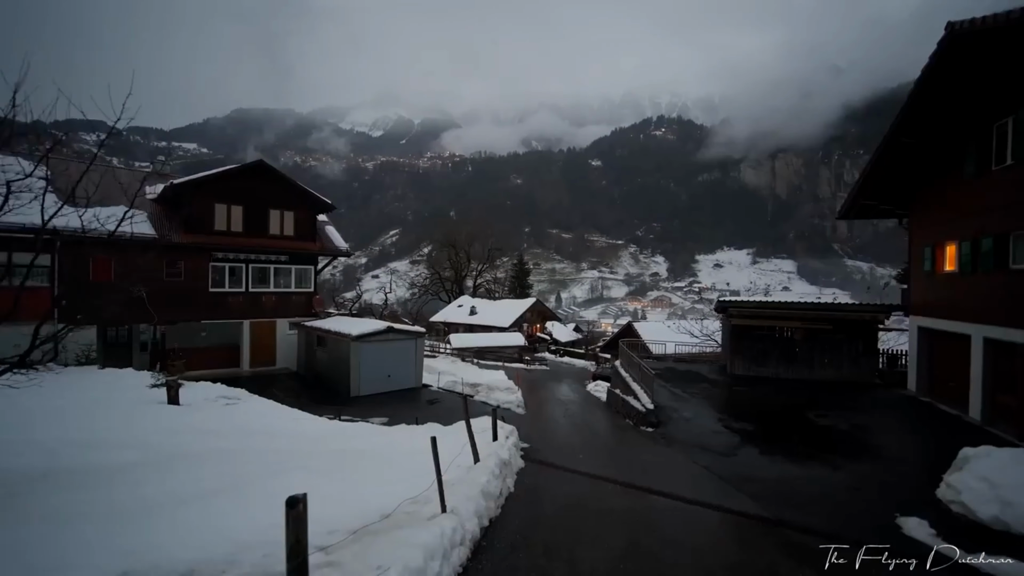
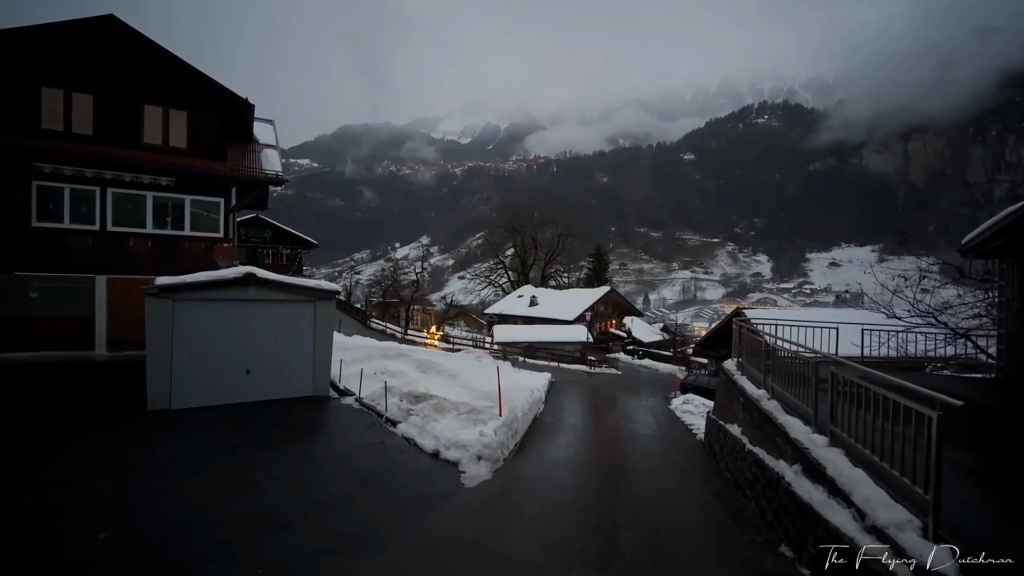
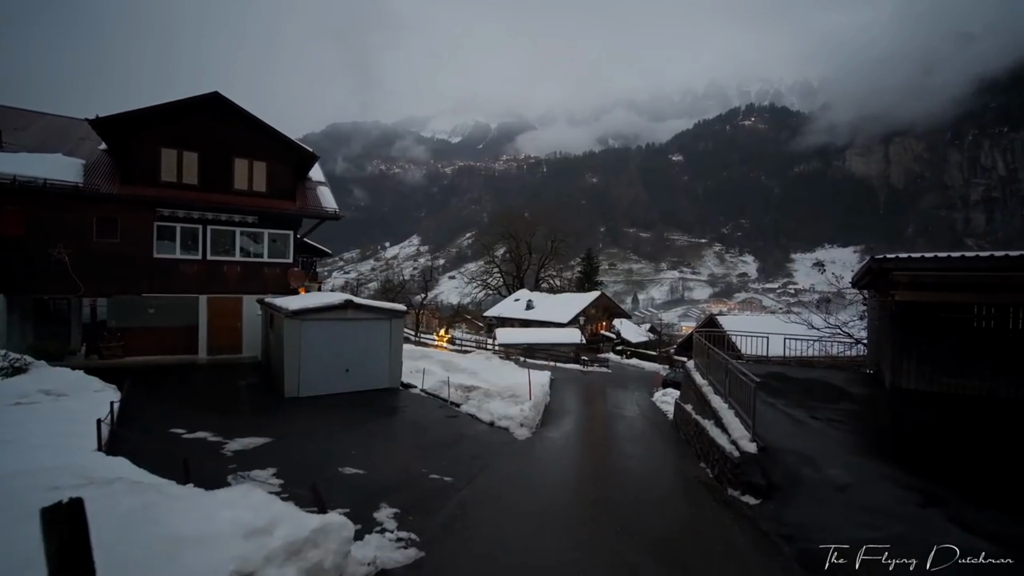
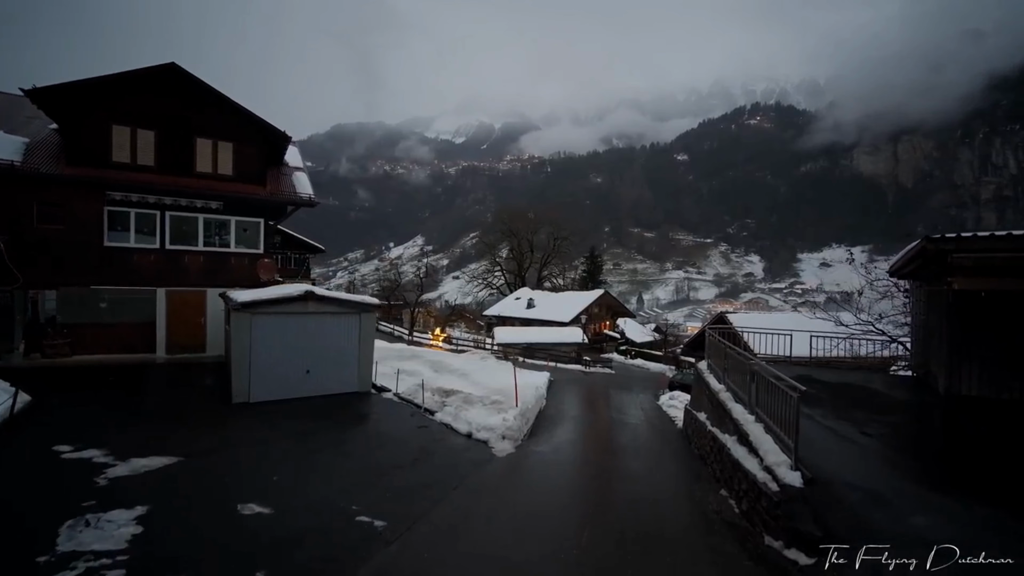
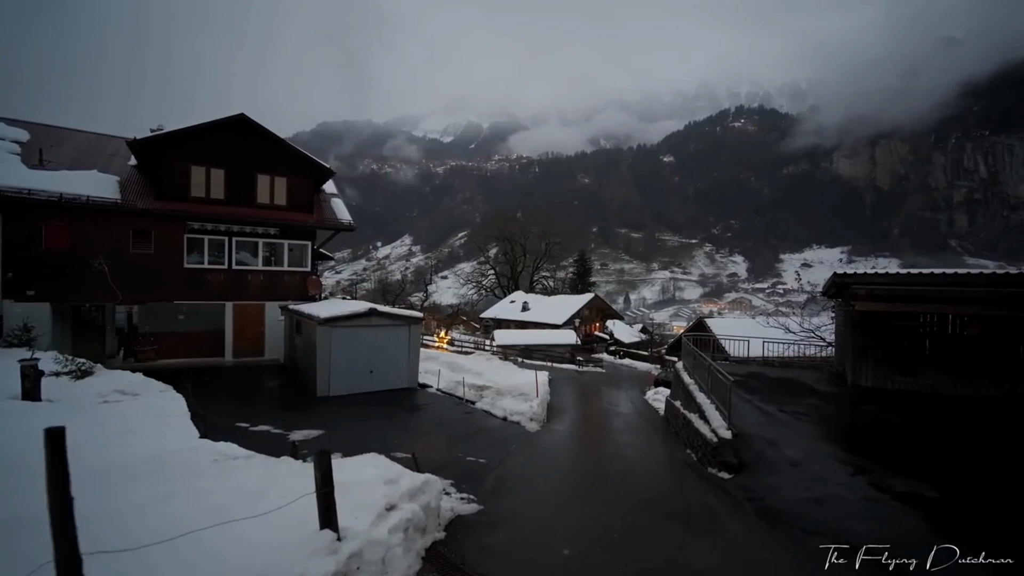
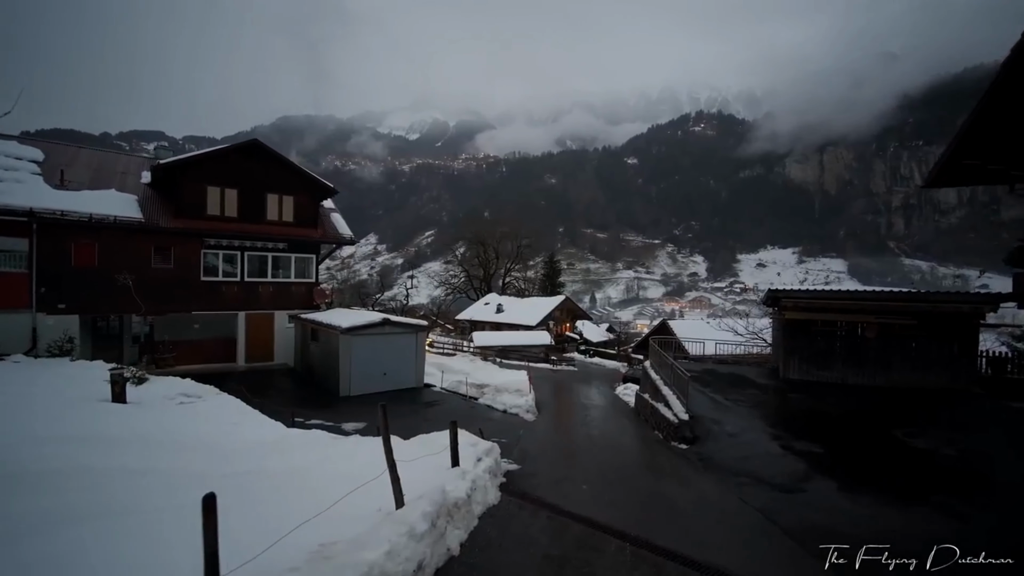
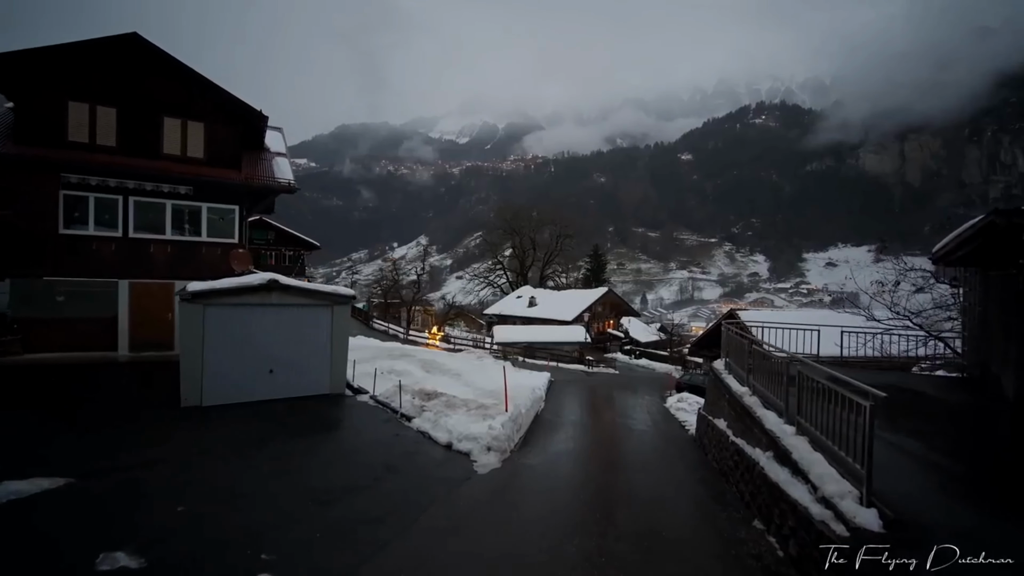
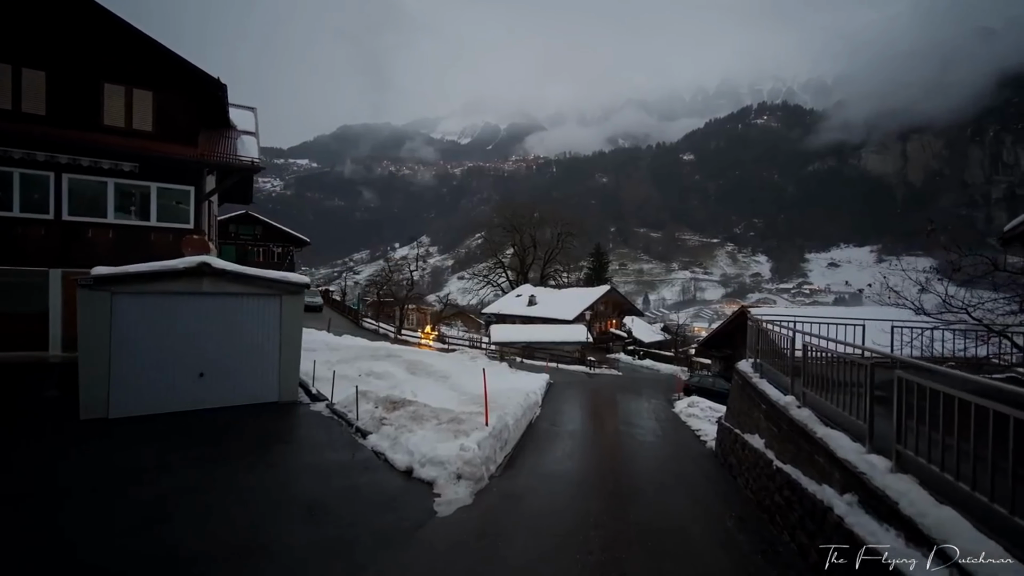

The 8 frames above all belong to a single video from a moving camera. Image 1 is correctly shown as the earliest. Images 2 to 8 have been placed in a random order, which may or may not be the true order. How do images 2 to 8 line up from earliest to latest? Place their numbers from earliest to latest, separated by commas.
6, 5, 3, 4, 7, 2, 8
